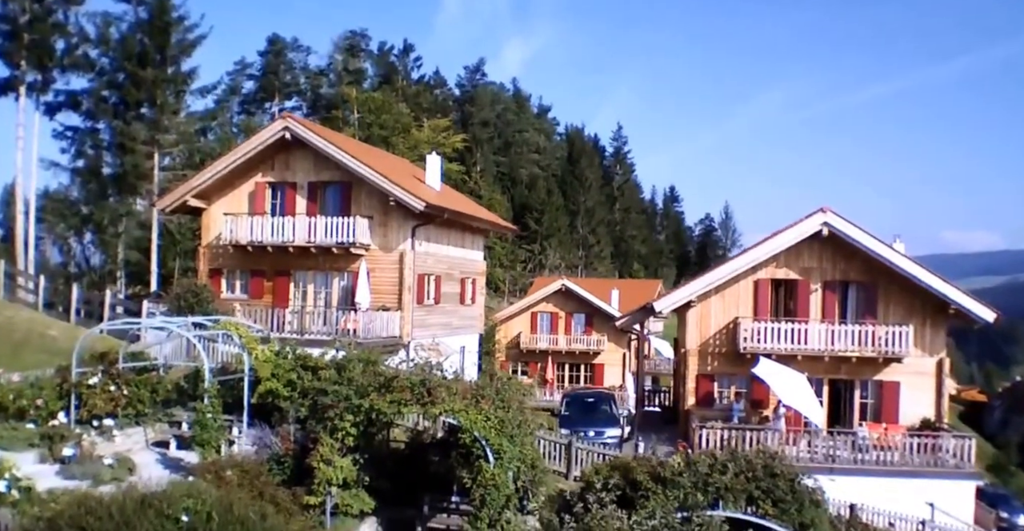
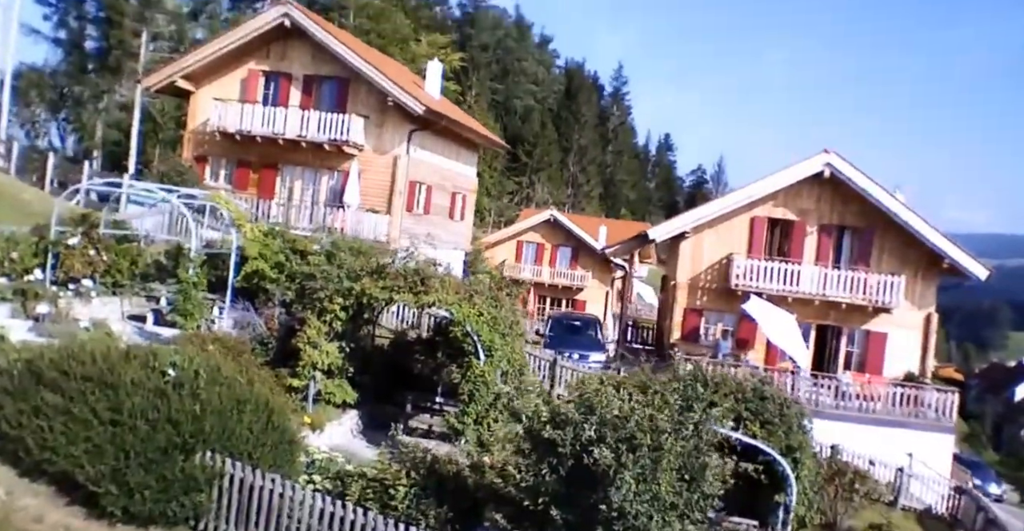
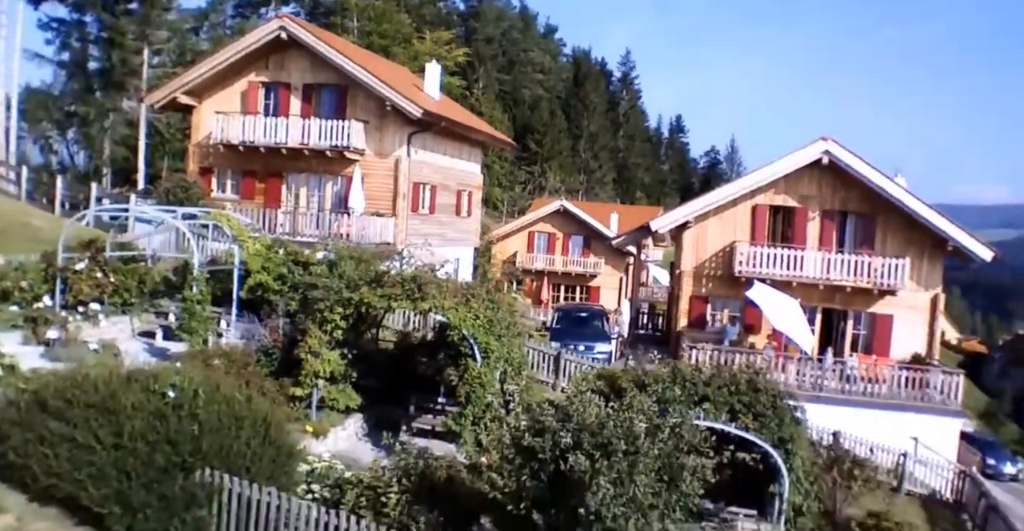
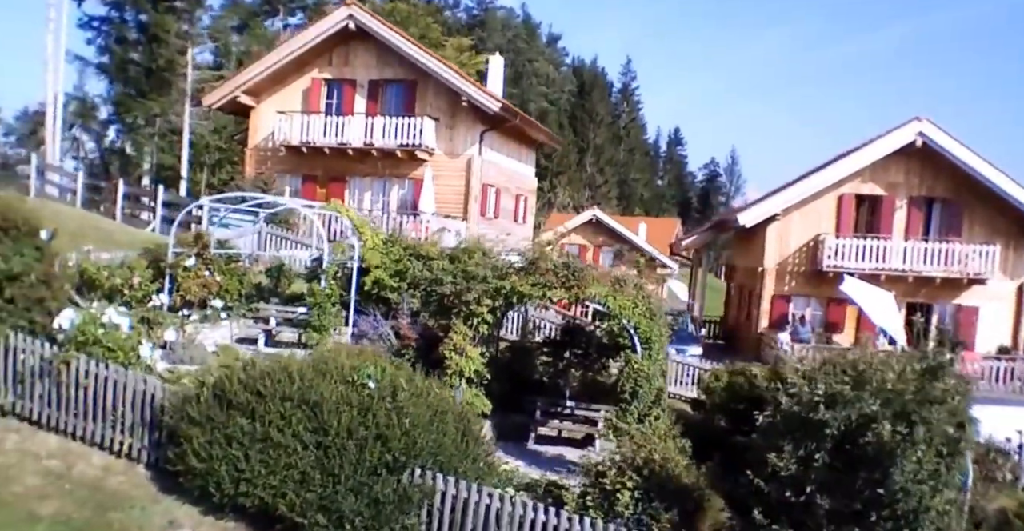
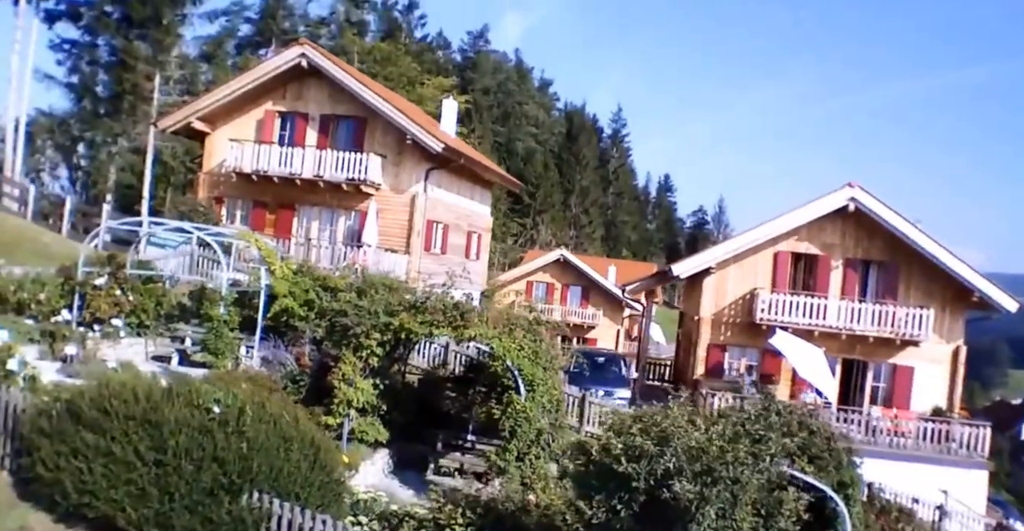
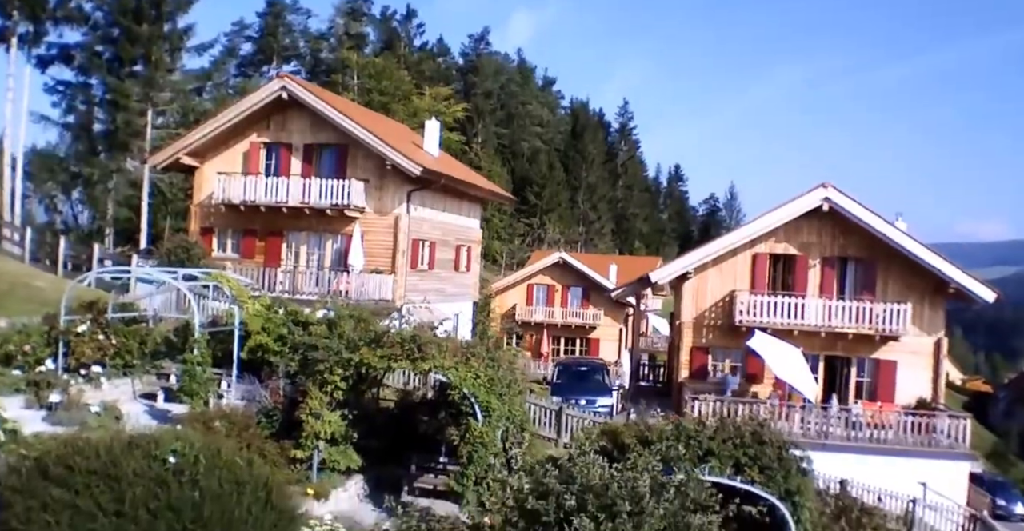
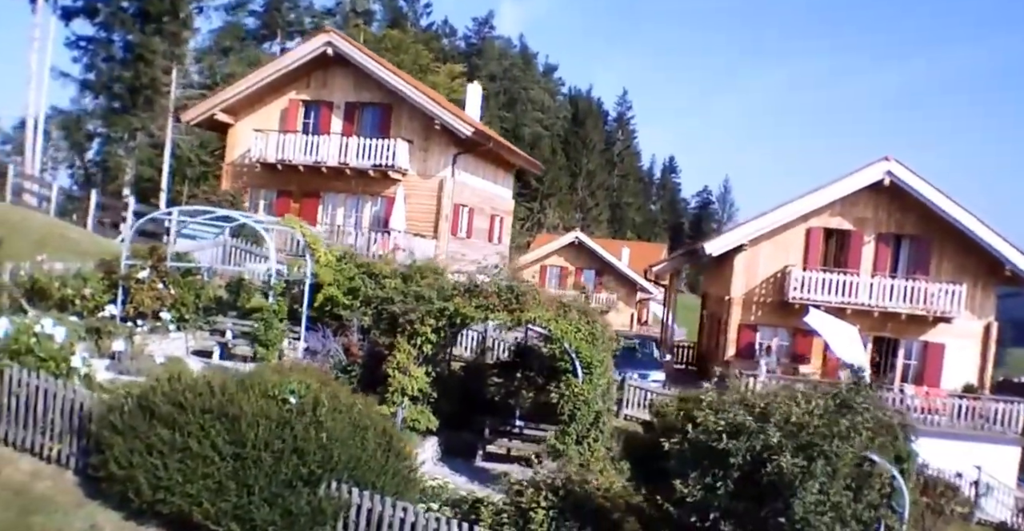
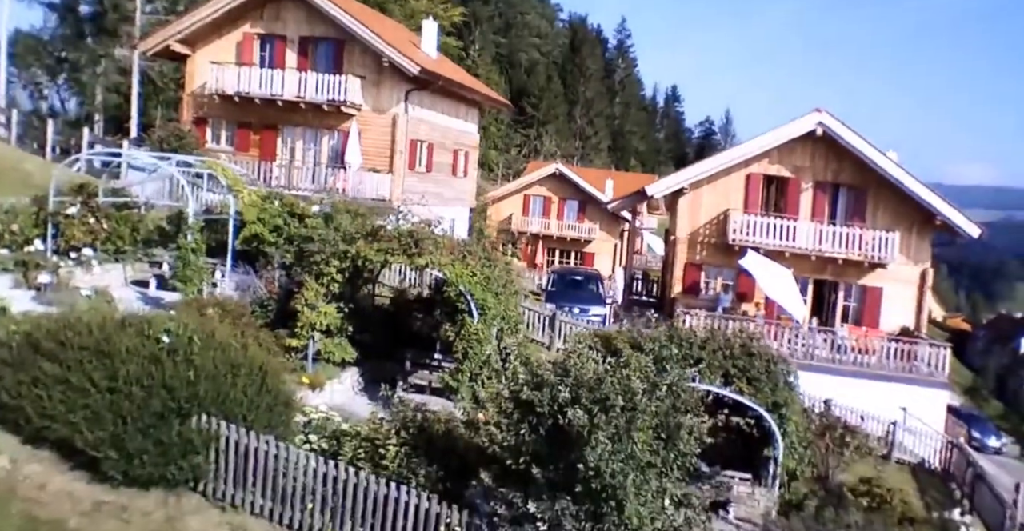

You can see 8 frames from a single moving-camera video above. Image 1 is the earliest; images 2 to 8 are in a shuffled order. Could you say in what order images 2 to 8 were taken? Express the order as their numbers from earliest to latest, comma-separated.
6, 3, 8, 2, 5, 7, 4
